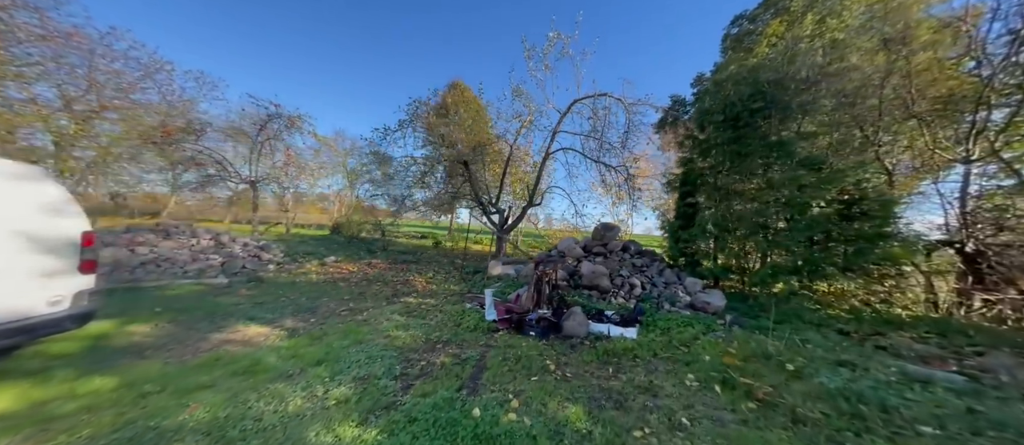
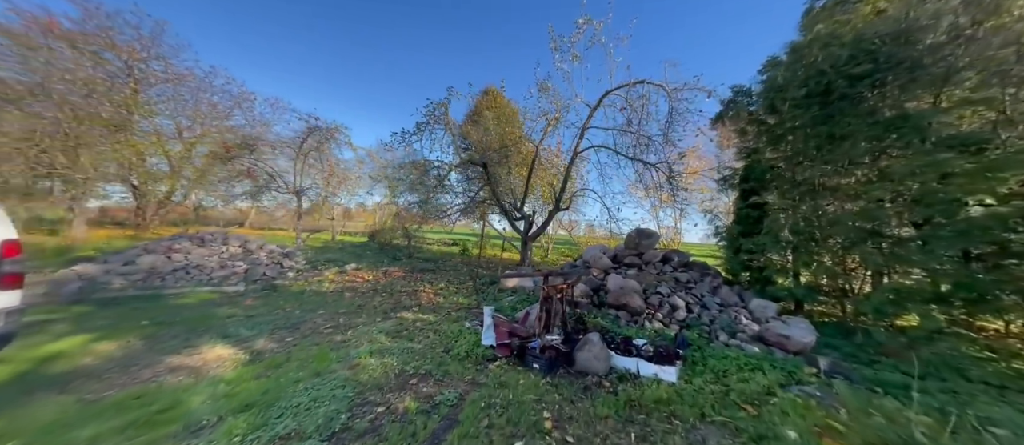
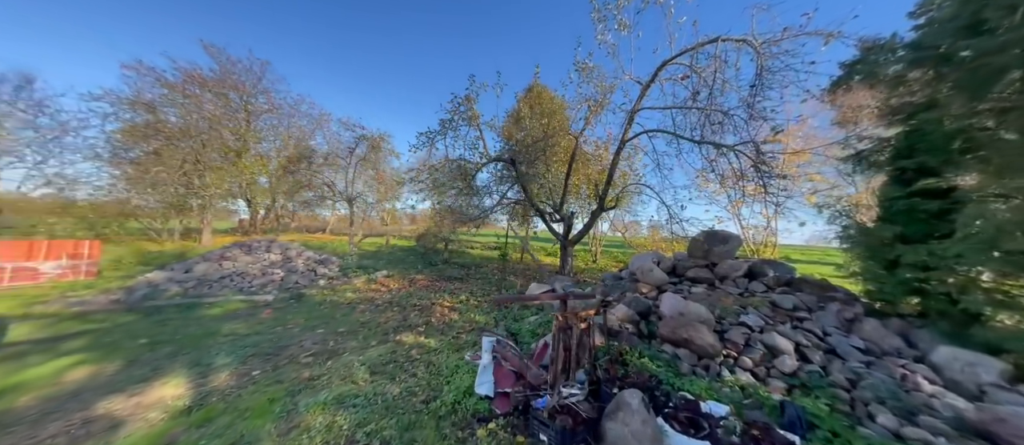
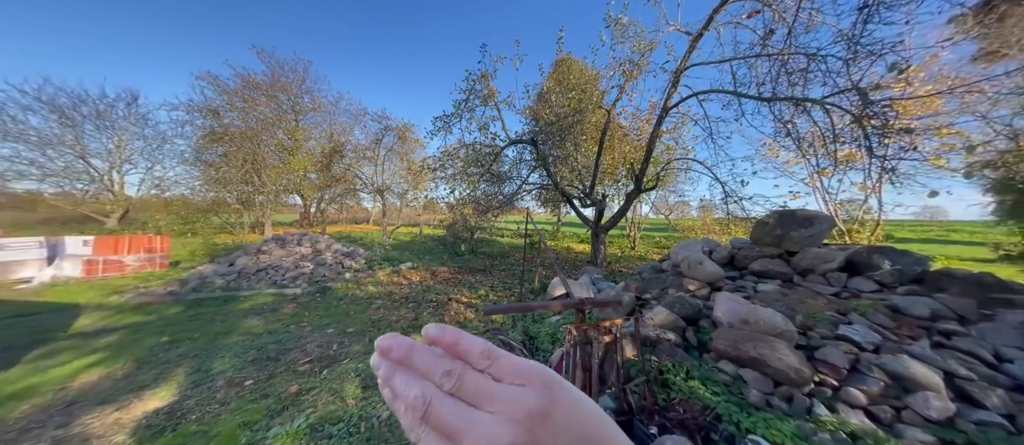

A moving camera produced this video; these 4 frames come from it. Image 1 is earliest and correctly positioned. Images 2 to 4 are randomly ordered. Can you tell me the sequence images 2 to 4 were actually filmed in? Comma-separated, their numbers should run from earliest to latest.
2, 3, 4
